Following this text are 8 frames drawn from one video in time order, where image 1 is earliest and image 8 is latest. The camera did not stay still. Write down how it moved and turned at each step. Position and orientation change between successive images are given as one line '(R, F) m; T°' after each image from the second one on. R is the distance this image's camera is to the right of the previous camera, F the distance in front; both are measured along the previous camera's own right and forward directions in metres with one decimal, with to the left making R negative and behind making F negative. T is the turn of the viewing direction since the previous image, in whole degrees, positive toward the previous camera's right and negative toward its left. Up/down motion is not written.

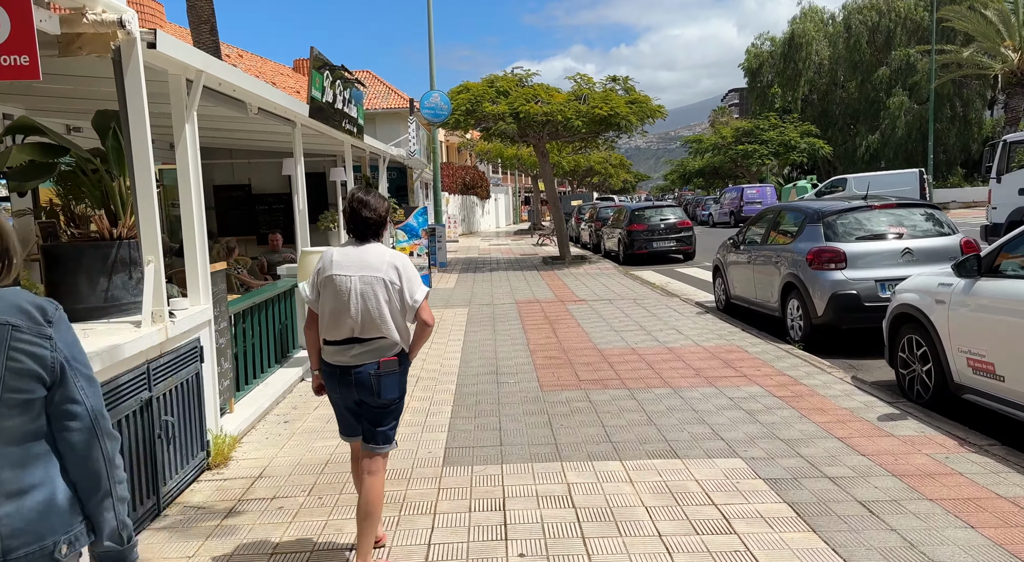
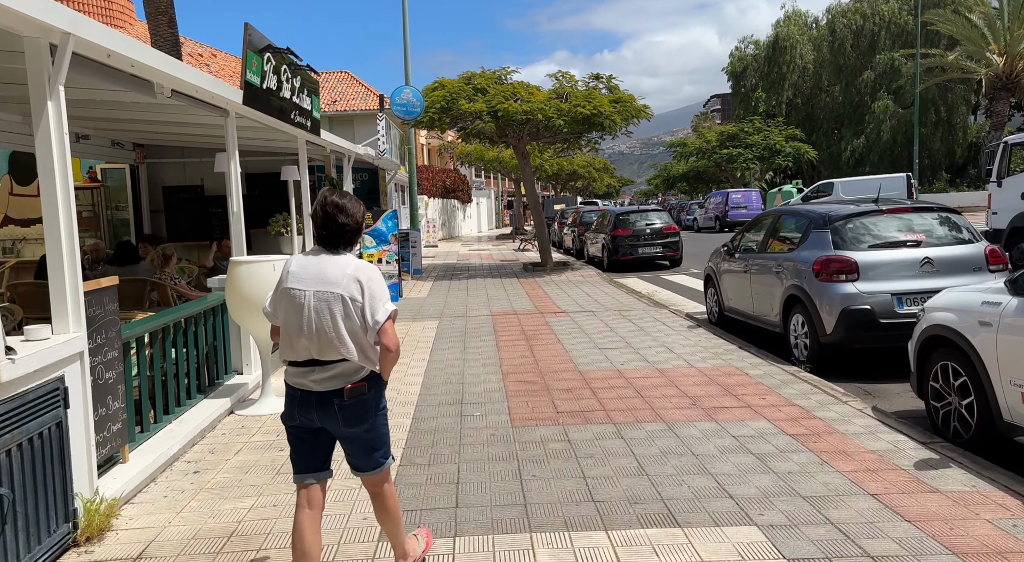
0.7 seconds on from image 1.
(+0.1, +0.9) m; +1°
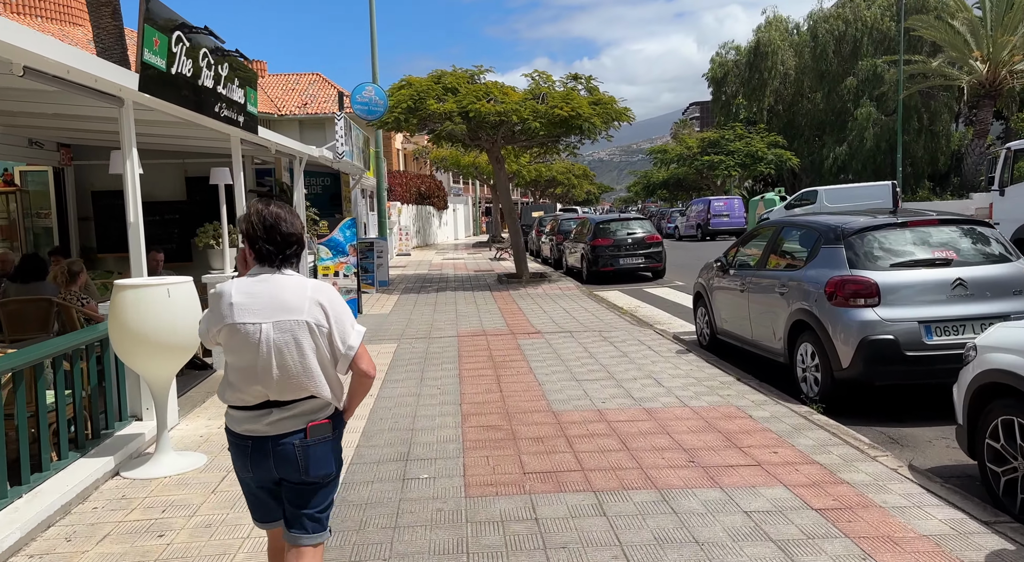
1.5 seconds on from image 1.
(+0.2, +1.1) m; +2°
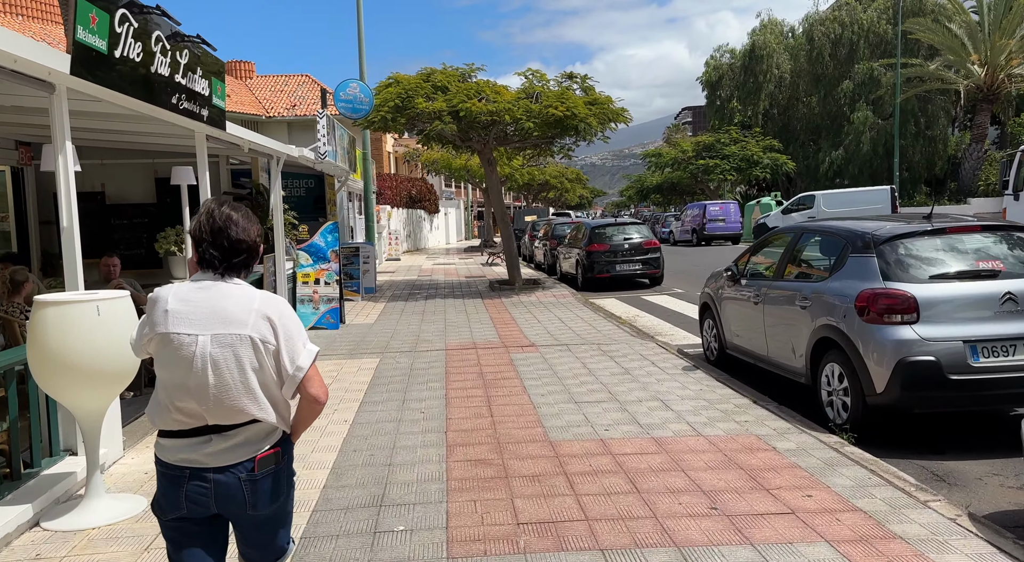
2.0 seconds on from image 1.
(0.0, +0.7) m; +1°
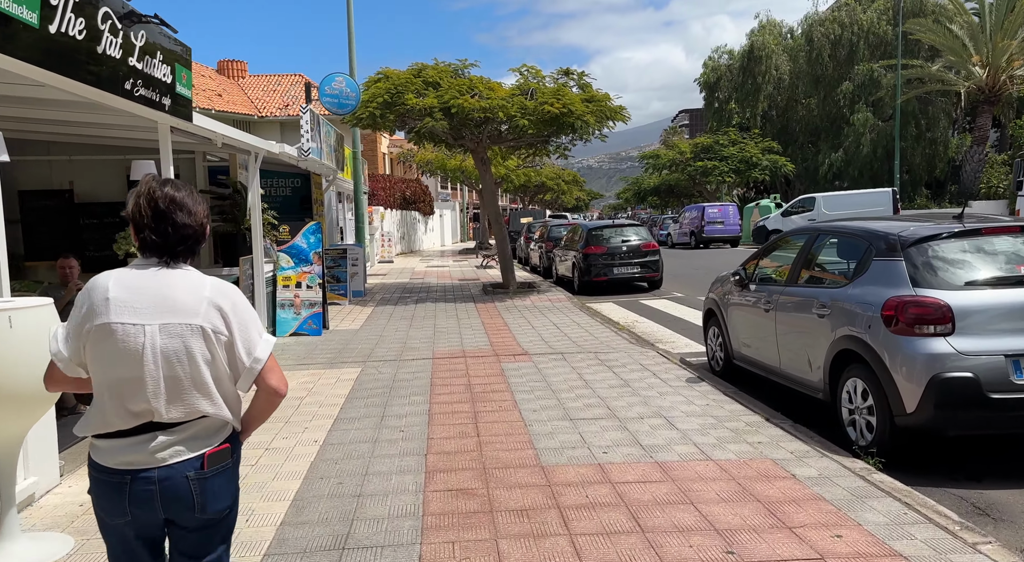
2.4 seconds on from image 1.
(+0.1, +0.5) m; 0°
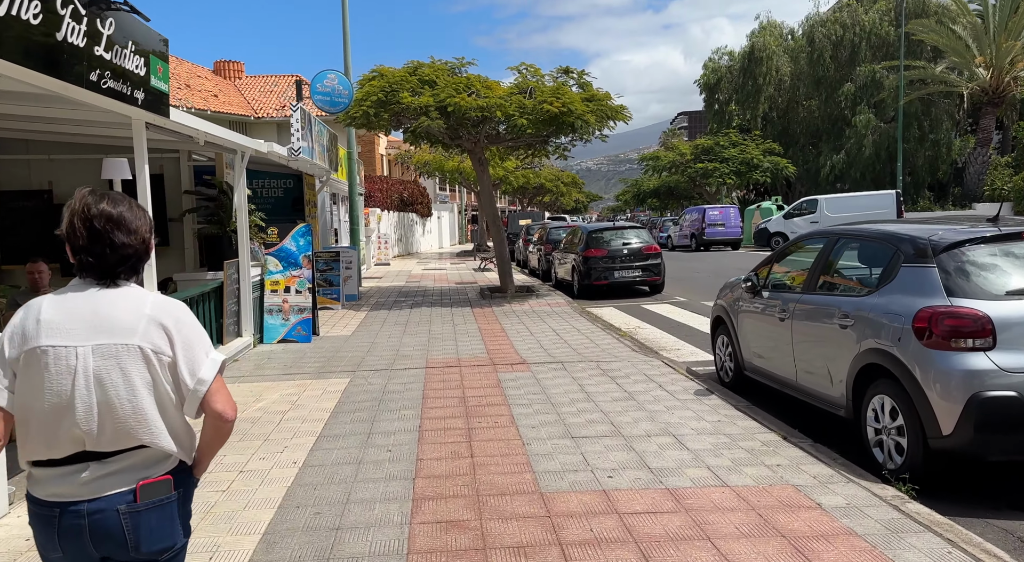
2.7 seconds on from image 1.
(0.0, +0.4) m; 0°
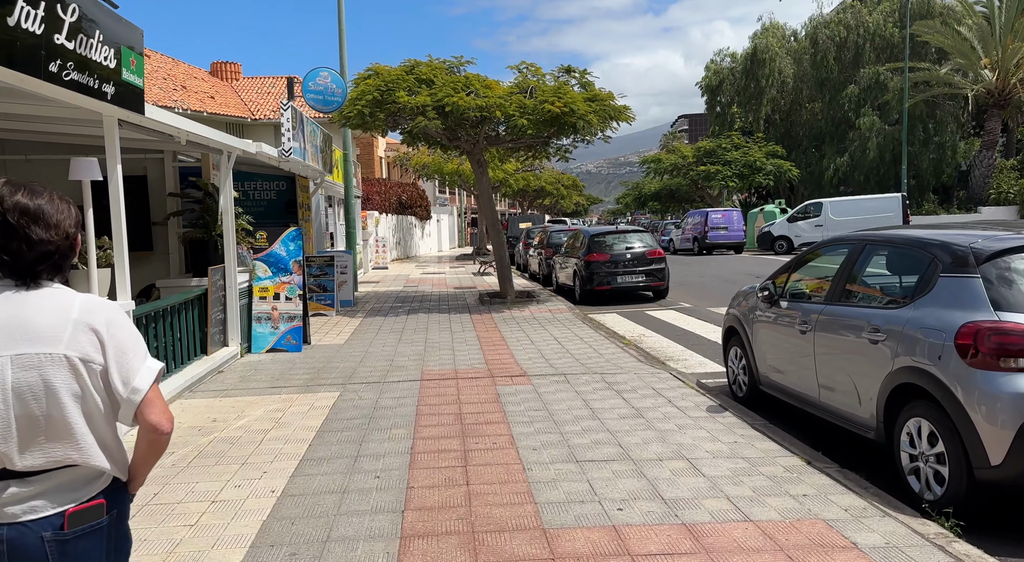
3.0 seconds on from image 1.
(0.0, +0.4) m; 0°
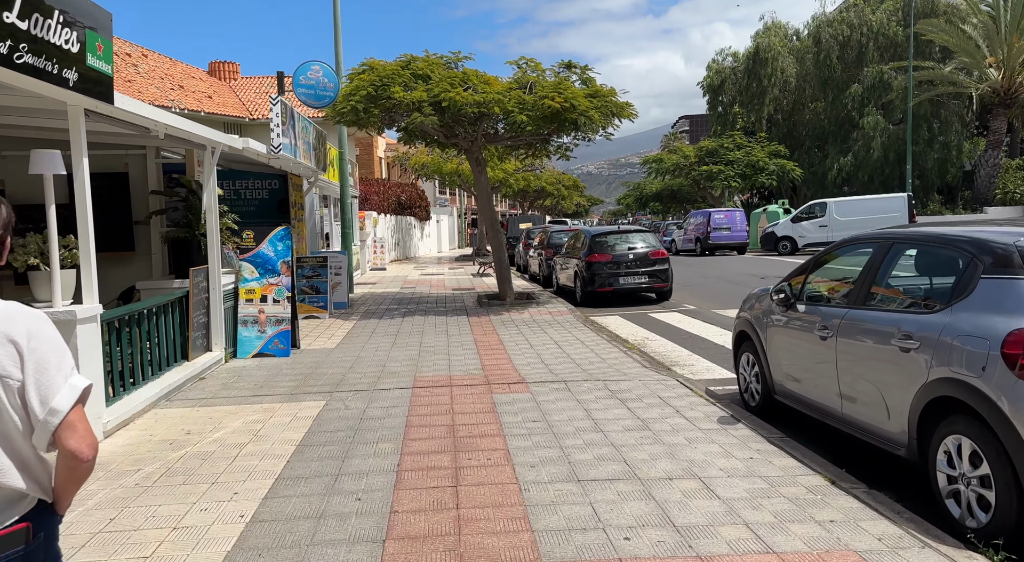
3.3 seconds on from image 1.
(0.0, +0.4) m; 0°
